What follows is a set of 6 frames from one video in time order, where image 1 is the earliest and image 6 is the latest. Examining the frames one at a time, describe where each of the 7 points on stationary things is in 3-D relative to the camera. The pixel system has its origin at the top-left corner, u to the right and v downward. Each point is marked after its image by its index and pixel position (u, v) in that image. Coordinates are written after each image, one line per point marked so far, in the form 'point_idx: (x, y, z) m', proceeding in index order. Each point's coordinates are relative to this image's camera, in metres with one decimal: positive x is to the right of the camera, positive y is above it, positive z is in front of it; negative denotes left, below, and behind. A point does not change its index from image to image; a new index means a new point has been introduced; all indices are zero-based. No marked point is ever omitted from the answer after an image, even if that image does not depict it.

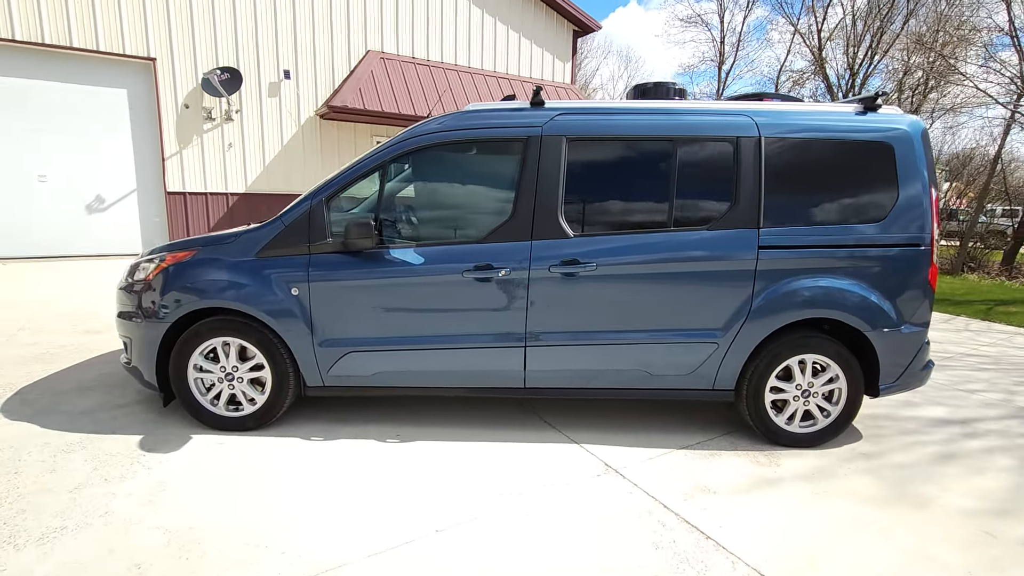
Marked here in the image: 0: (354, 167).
0: (-0.9, +0.8, +3.2) m
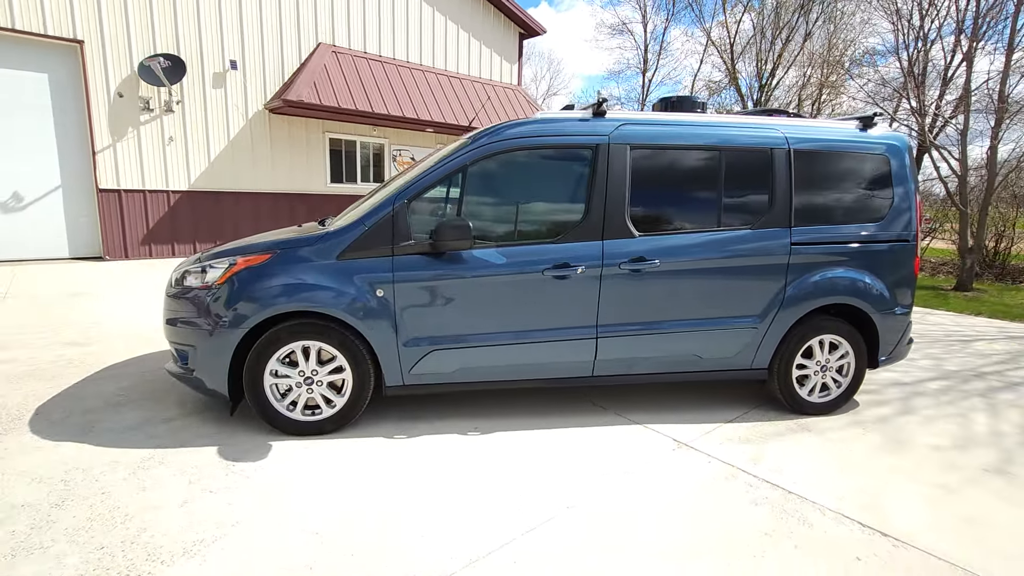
0: (-0.5, +0.8, +3.3) m
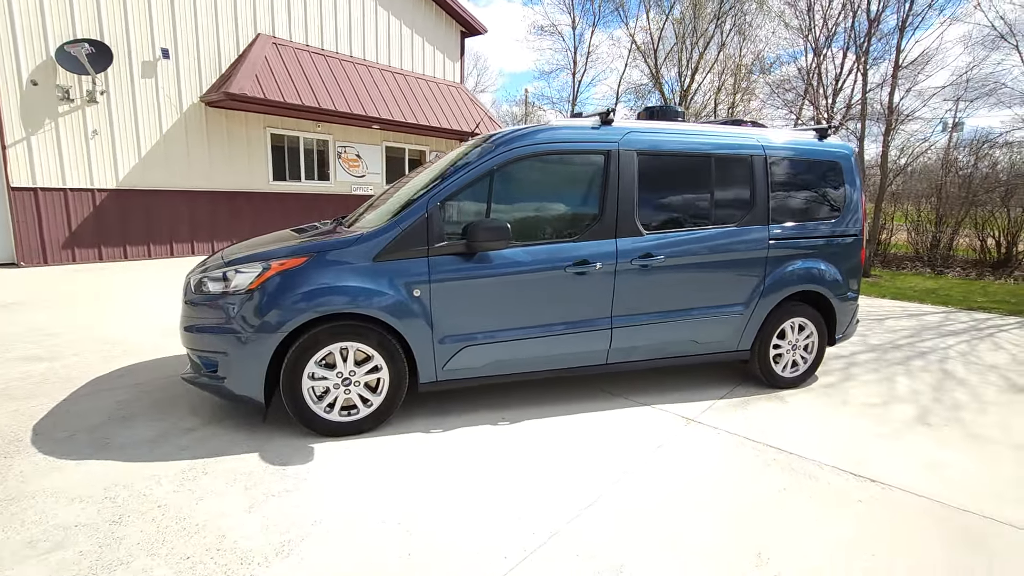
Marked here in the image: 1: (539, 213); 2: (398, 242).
0: (-0.3, +0.8, +3.4) m
1: (+0.2, +0.5, +3.6) m
2: (-0.7, +0.3, +3.2) m
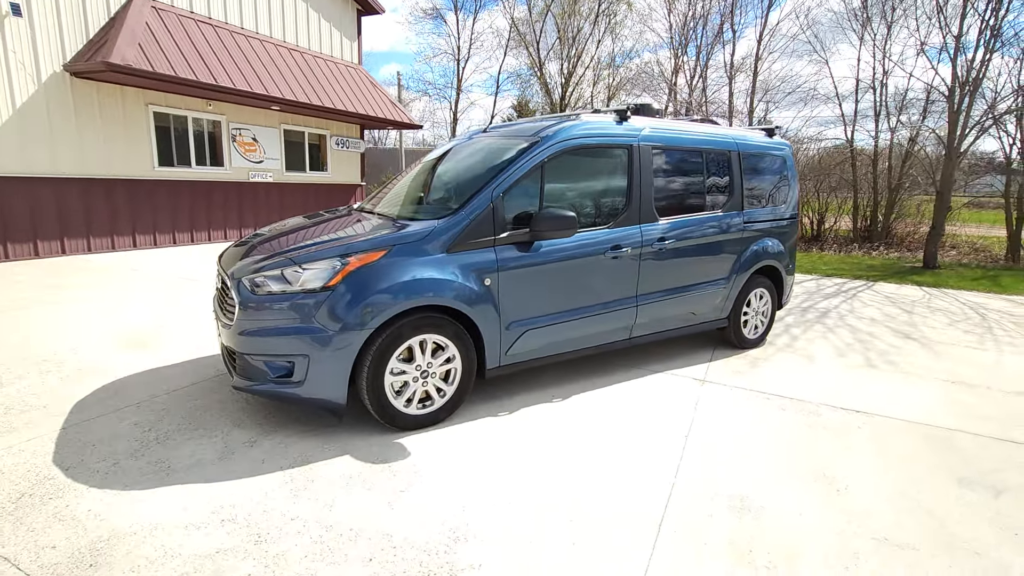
0: (0.0, +0.9, +3.6) m
1: (+0.5, +0.7, +3.9) m
2: (-0.3, +0.4, +3.3) m
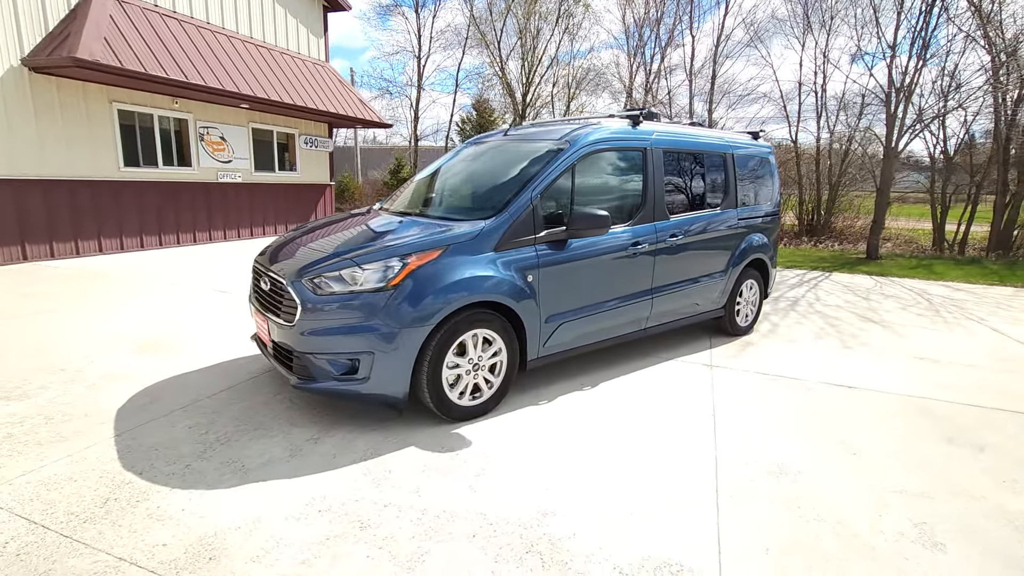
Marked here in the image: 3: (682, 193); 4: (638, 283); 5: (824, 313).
0: (+0.3, +0.9, +3.8) m
1: (+0.7, +0.7, +4.1) m
2: (0.0, +0.4, +3.5) m
3: (+1.6, +0.9, +4.8) m
4: (+1.1, 0.0, +4.4) m
5: (+4.4, -0.4, +7.2) m
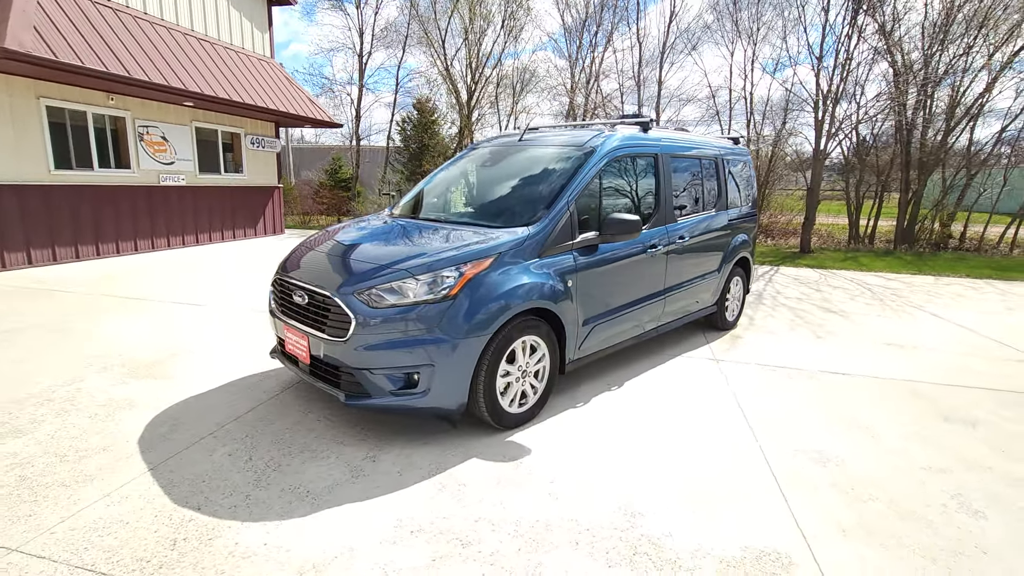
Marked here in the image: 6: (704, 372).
0: (+0.5, +0.9, +3.8) m
1: (+0.9, +0.7, +4.3) m
2: (+0.3, +0.3, +3.5) m
3: (+1.7, +0.9, +5.0) m
4: (+1.2, 0.0, +4.5) m
5: (+4.2, -0.3, +7.7) m
6: (+1.7, -0.8, +4.6) m
